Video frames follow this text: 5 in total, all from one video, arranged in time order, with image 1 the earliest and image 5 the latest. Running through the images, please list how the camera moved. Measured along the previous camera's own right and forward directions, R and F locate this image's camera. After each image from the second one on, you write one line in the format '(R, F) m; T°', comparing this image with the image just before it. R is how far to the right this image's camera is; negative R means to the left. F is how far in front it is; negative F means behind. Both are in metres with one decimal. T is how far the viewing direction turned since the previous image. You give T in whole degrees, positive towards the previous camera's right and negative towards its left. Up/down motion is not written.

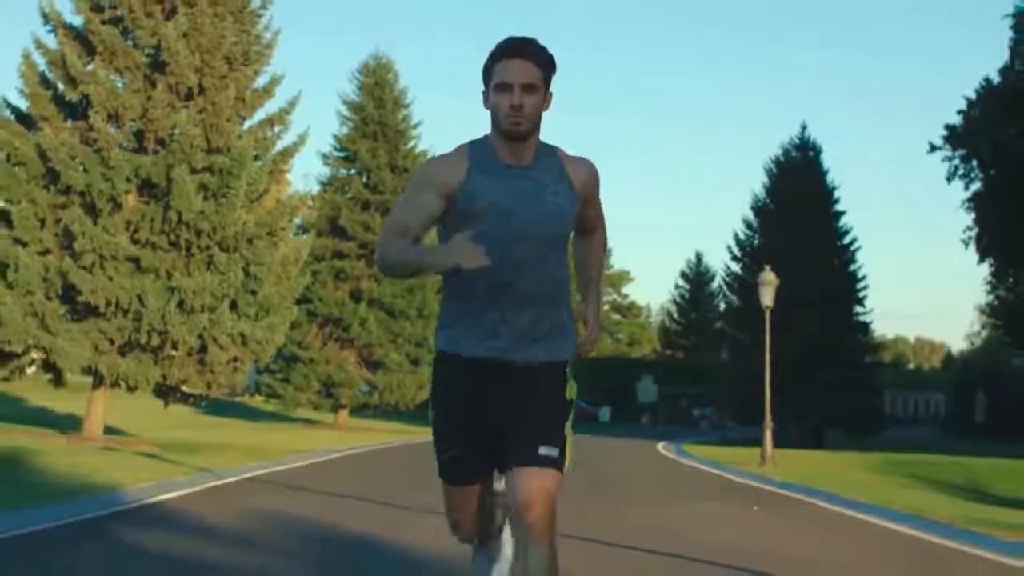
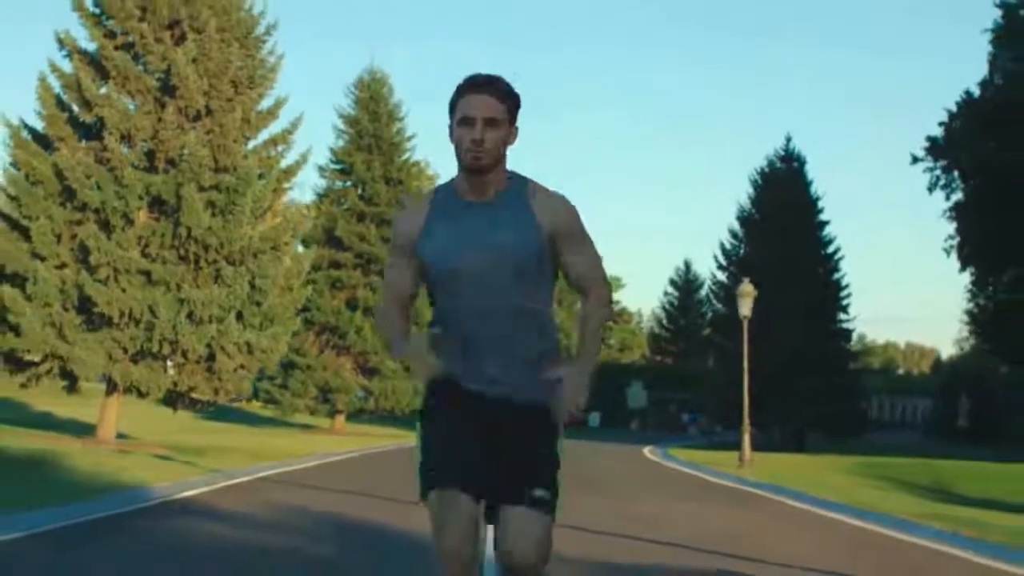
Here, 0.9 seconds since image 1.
(0.0, -1.6) m; 0°
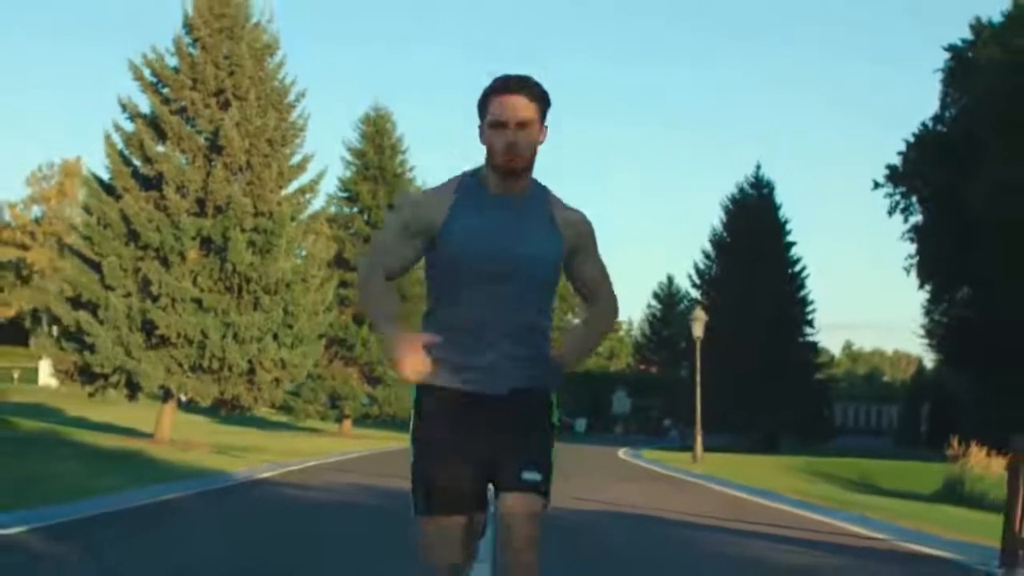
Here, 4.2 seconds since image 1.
(+0.1, -6.0) m; 0°
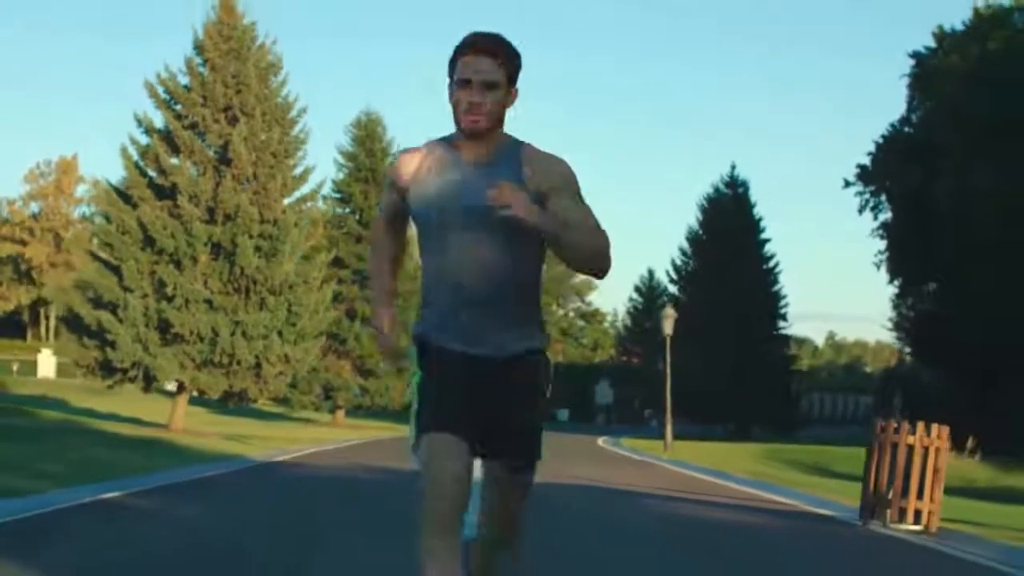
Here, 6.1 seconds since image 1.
(0.0, -3.3) m; +1°
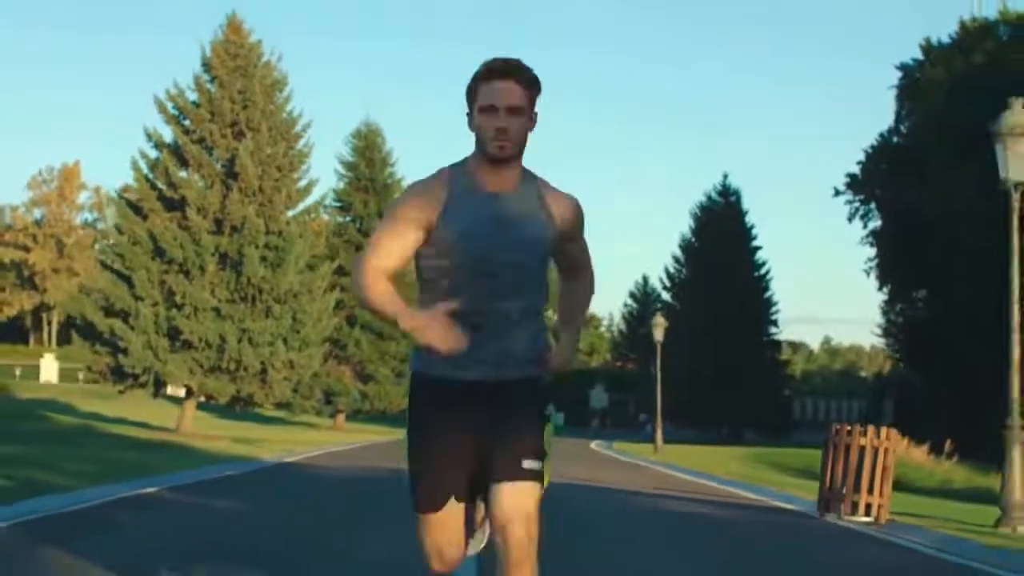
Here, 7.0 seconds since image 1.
(0.0, -1.6) m; 0°
